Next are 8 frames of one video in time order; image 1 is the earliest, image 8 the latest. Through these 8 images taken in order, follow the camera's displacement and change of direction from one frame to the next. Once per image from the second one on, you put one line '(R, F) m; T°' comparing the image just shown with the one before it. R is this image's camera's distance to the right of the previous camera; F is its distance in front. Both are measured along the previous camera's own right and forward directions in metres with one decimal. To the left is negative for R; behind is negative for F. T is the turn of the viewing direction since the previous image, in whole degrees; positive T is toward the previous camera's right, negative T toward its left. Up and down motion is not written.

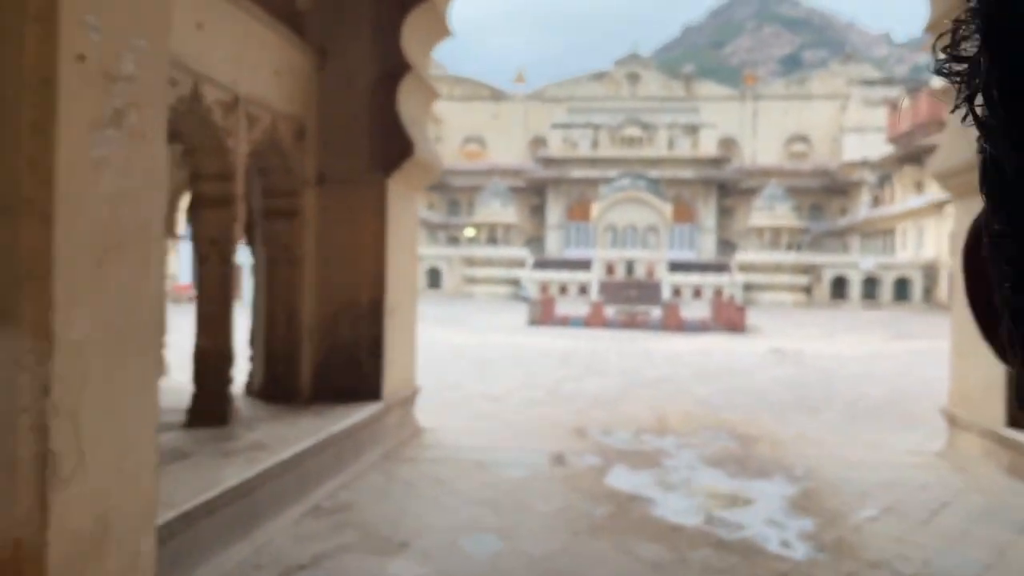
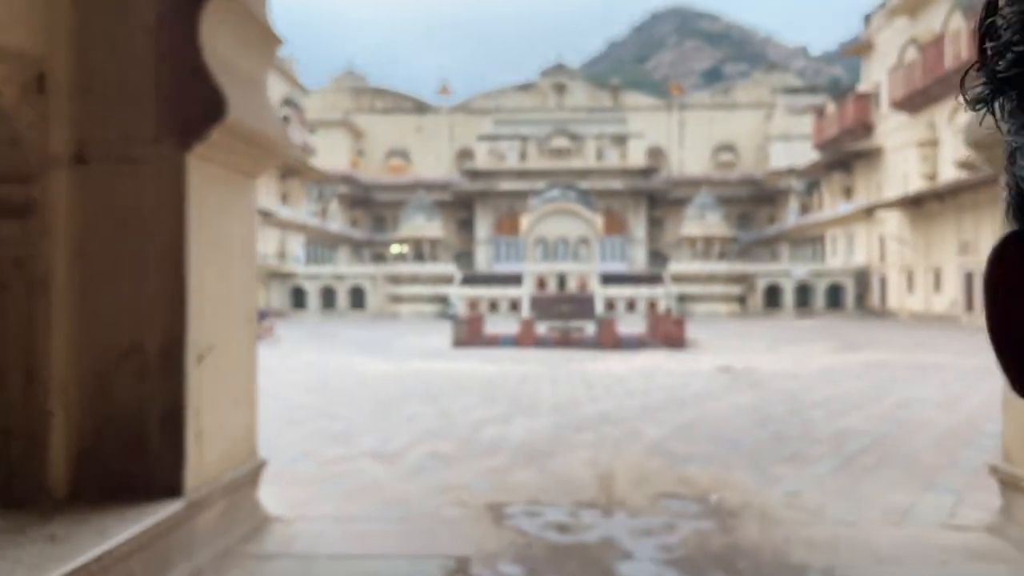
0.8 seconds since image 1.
(+0.2, +1.3) m; +5°
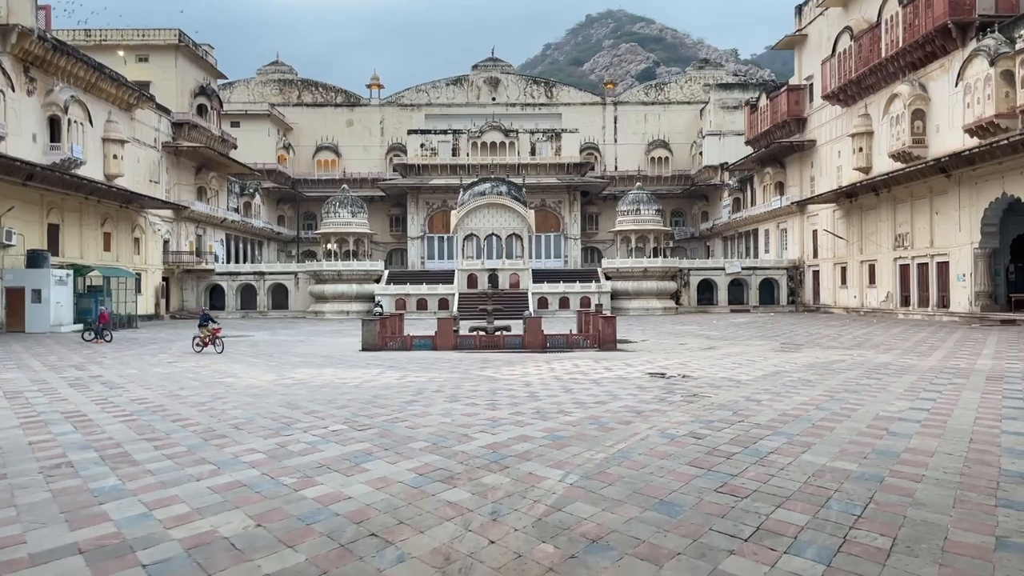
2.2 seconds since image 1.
(+0.4, +1.6) m; +4°
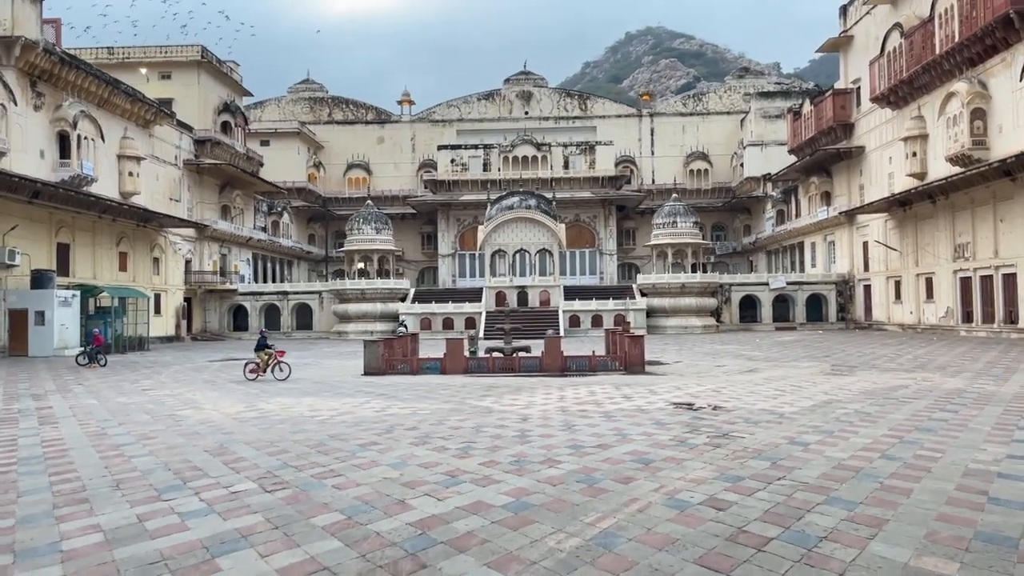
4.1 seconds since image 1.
(+0.4, +1.3) m; -3°
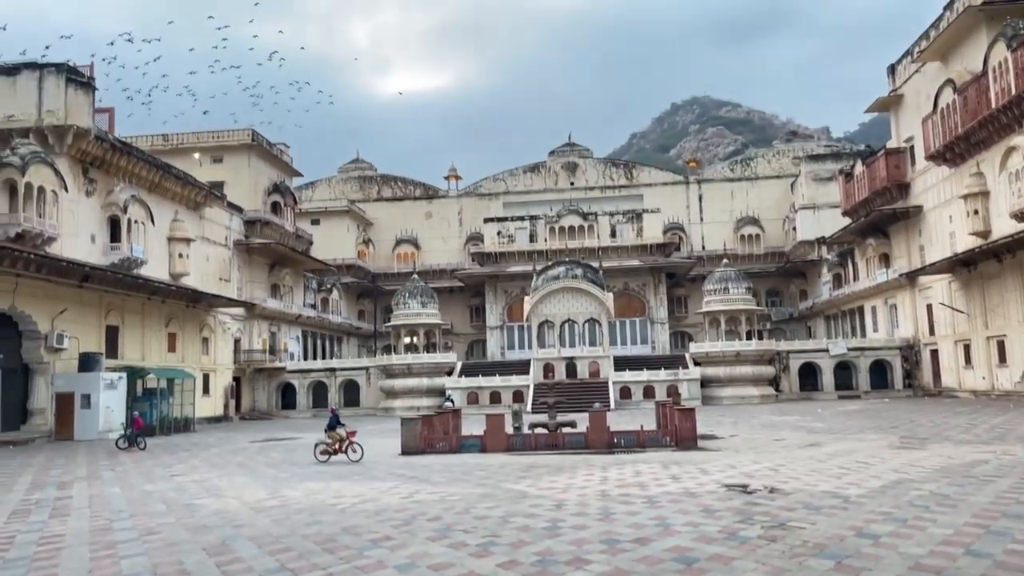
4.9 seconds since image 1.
(+0.2, +0.5) m; -4°
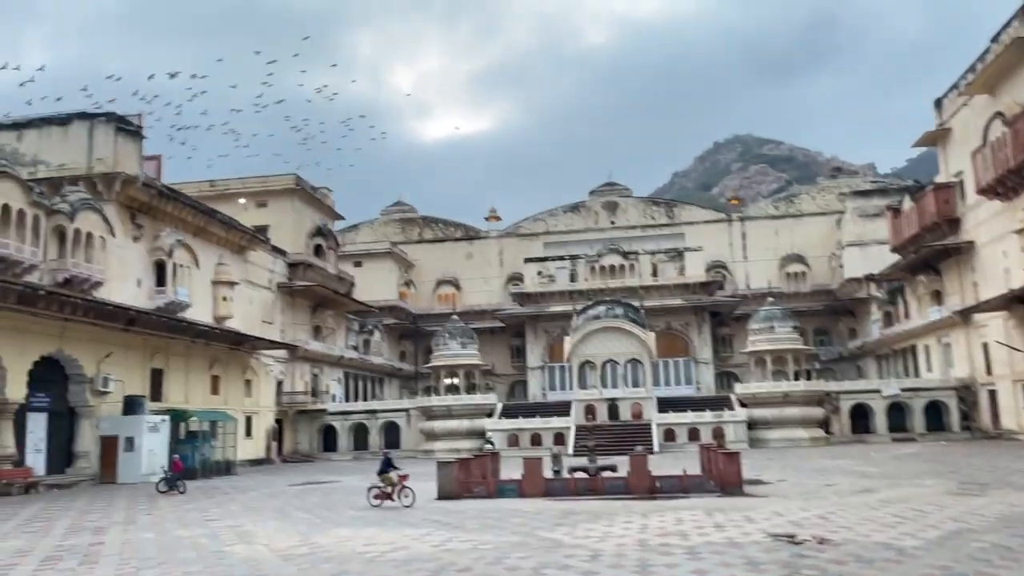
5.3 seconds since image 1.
(+0.1, +0.2) m; -3°
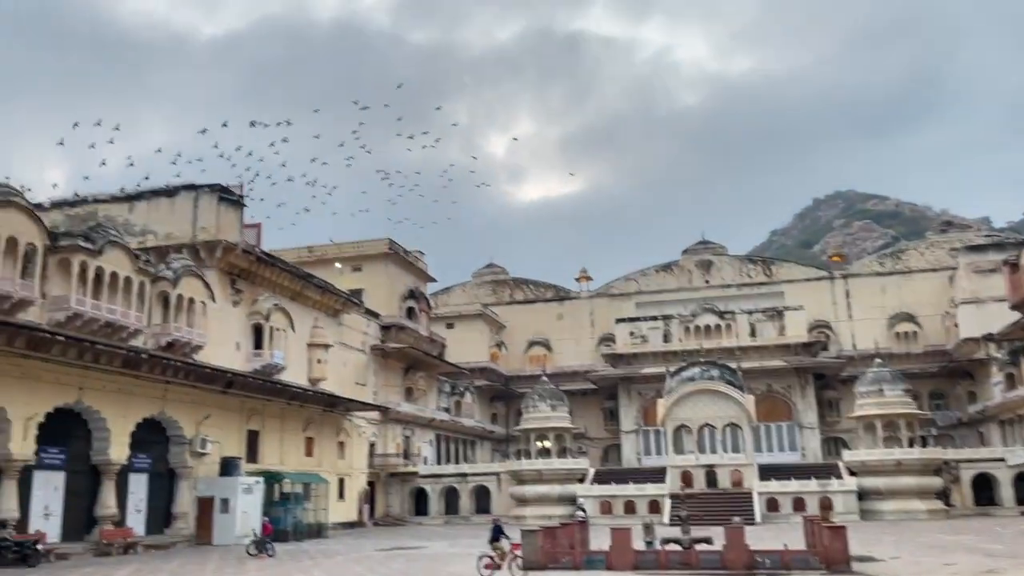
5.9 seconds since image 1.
(+0.1, +0.2) m; -7°
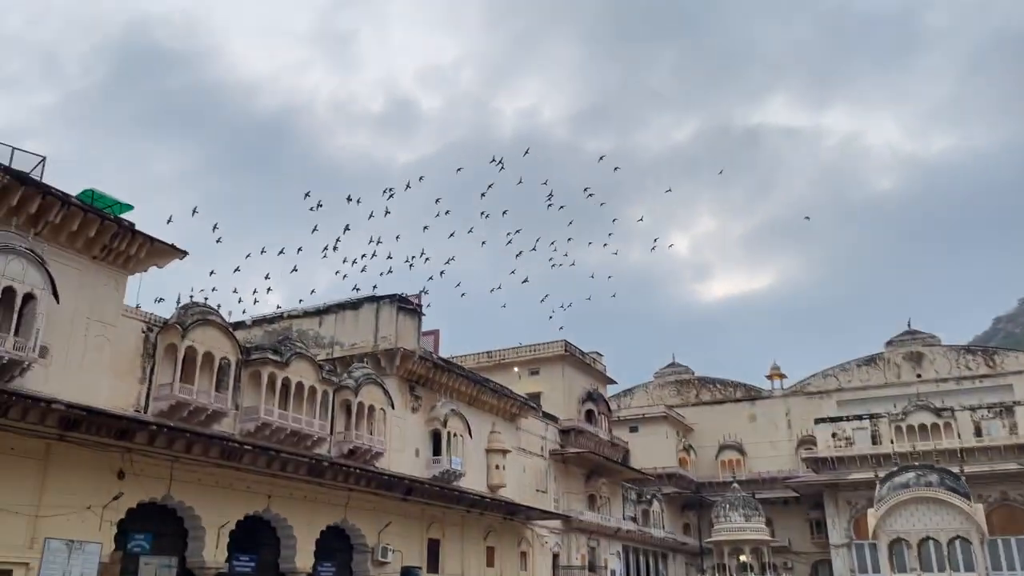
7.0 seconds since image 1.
(+0.3, +0.5) m; -13°
